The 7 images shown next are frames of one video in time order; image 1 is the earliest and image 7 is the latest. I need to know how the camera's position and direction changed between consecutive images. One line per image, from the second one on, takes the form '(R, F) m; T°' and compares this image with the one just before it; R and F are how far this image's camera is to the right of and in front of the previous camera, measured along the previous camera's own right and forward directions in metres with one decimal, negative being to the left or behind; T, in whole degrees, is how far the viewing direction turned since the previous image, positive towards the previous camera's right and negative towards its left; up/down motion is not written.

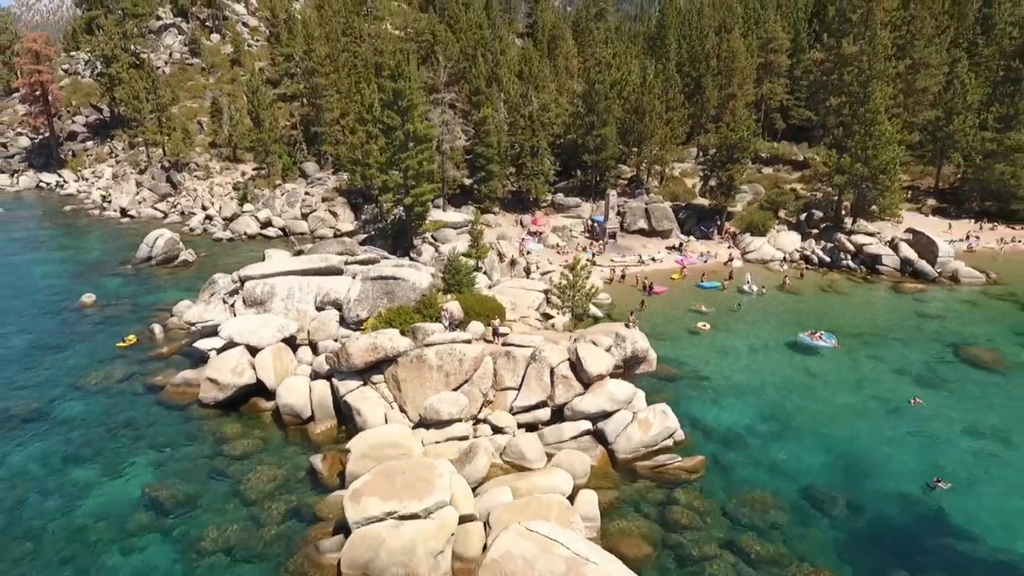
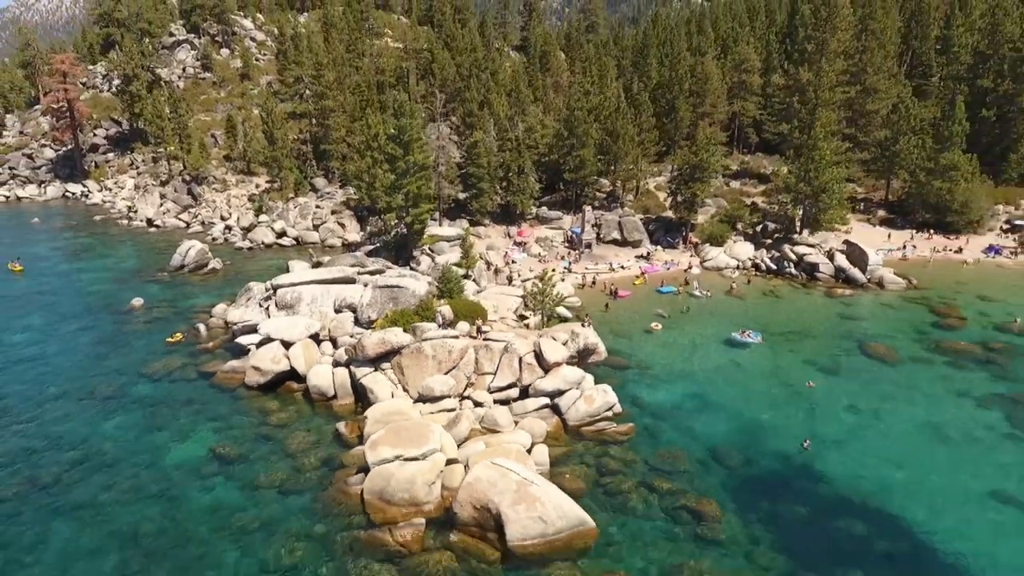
(+1.0, -6.3) m; 0°
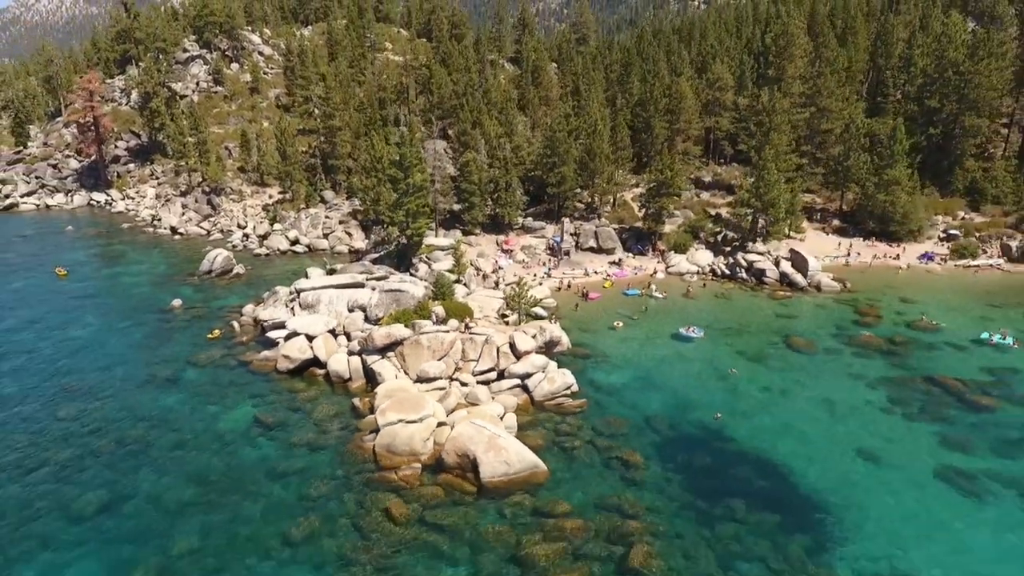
(+1.2, -7.0) m; 0°
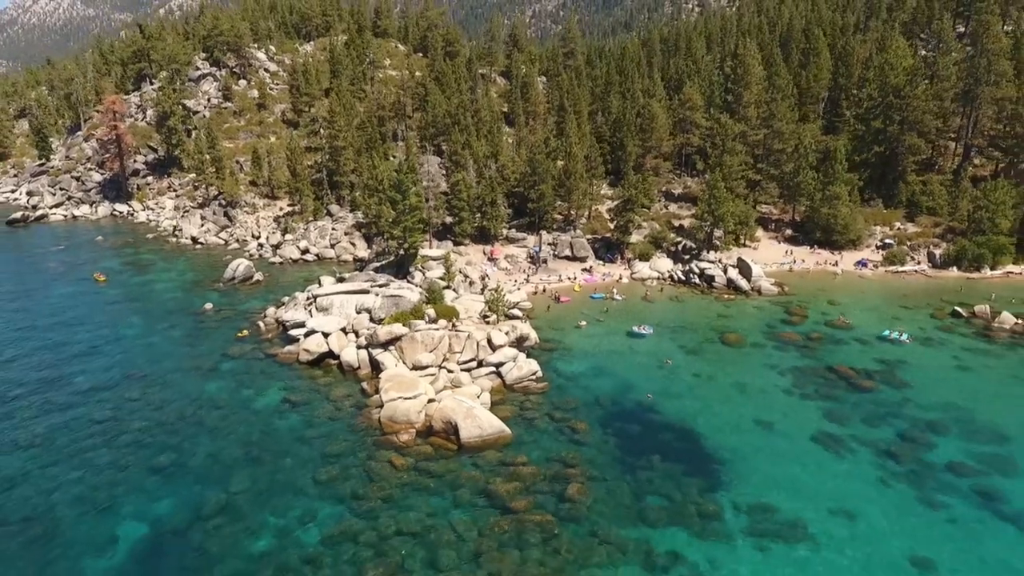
(+1.6, -8.5) m; 0°
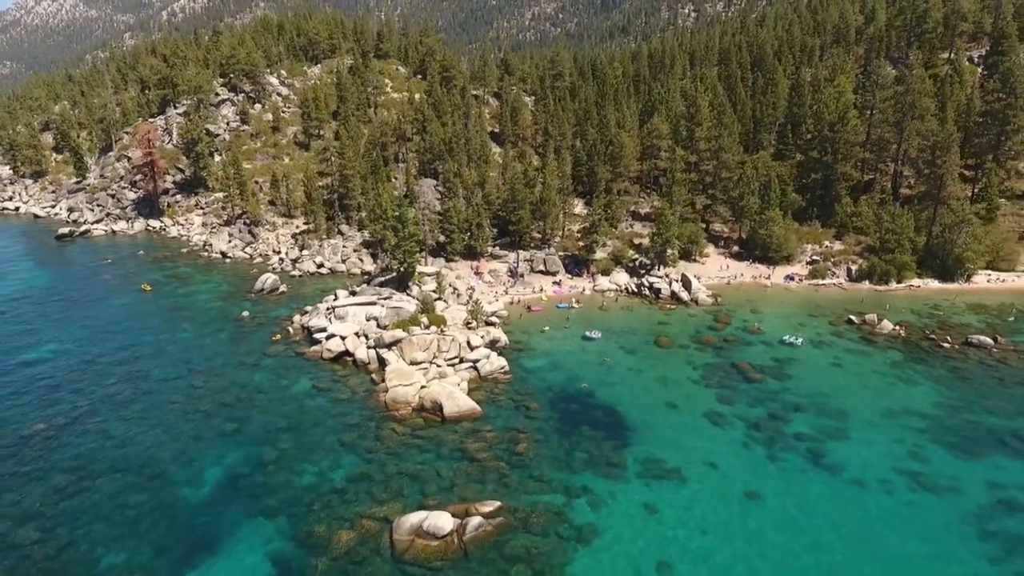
(+2.6, -13.2) m; 0°
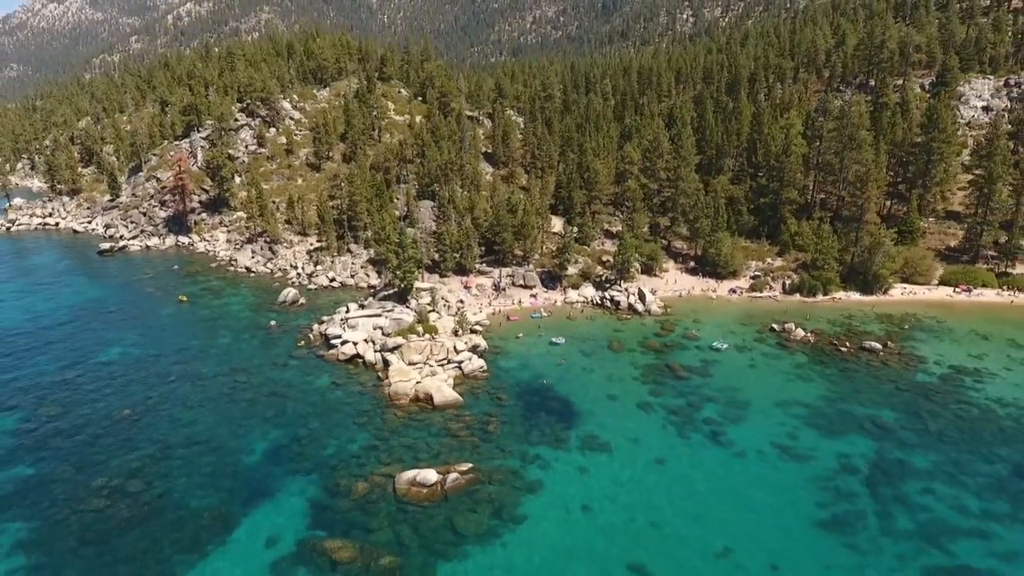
(+3.0, -14.5) m; 0°
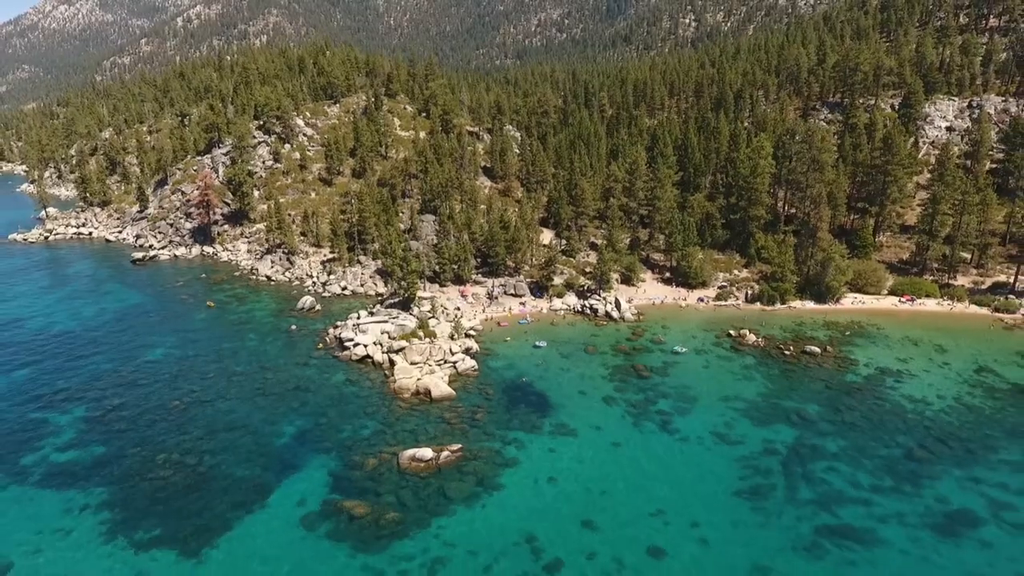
(+2.5, -12.1) m; 0°
